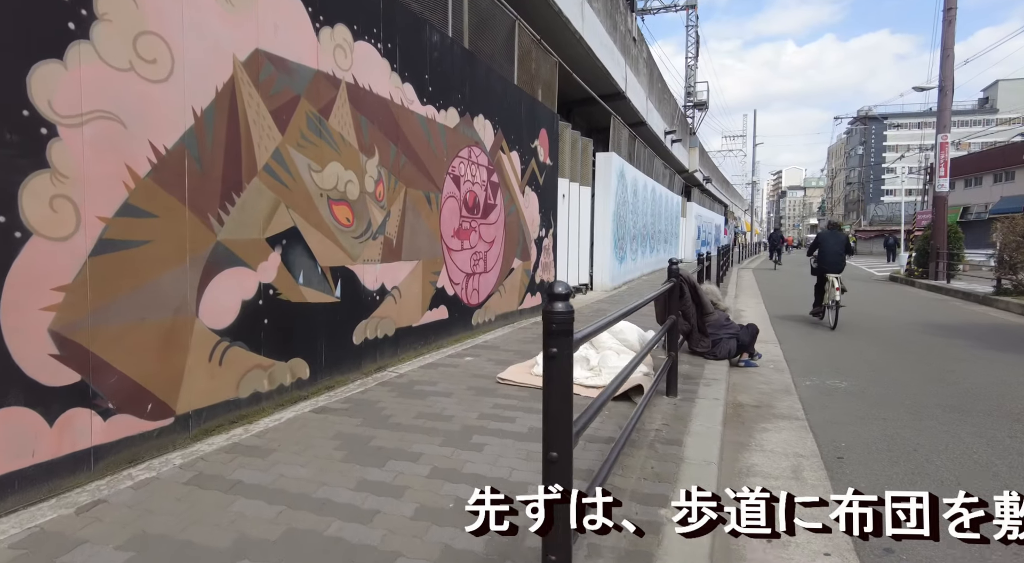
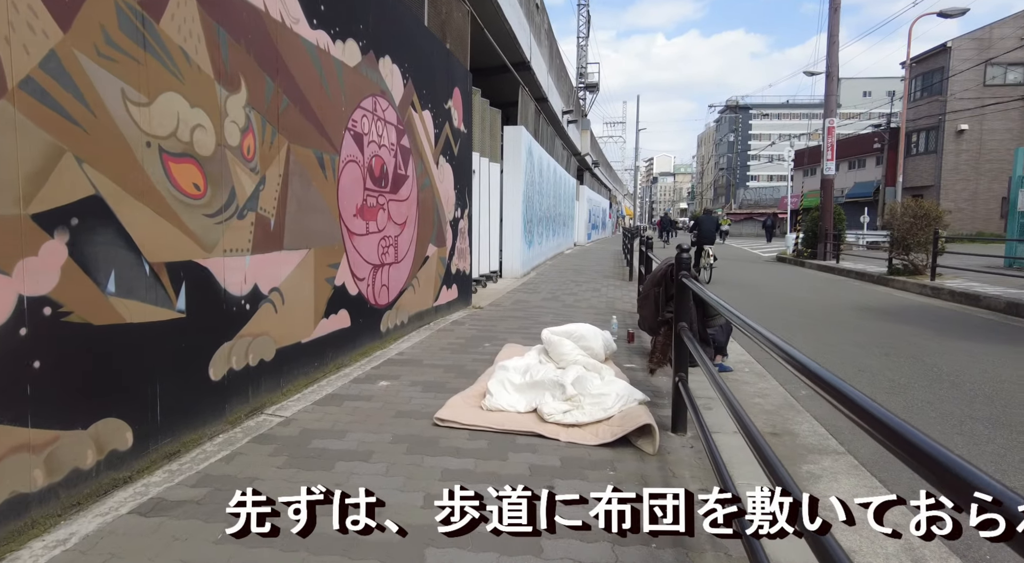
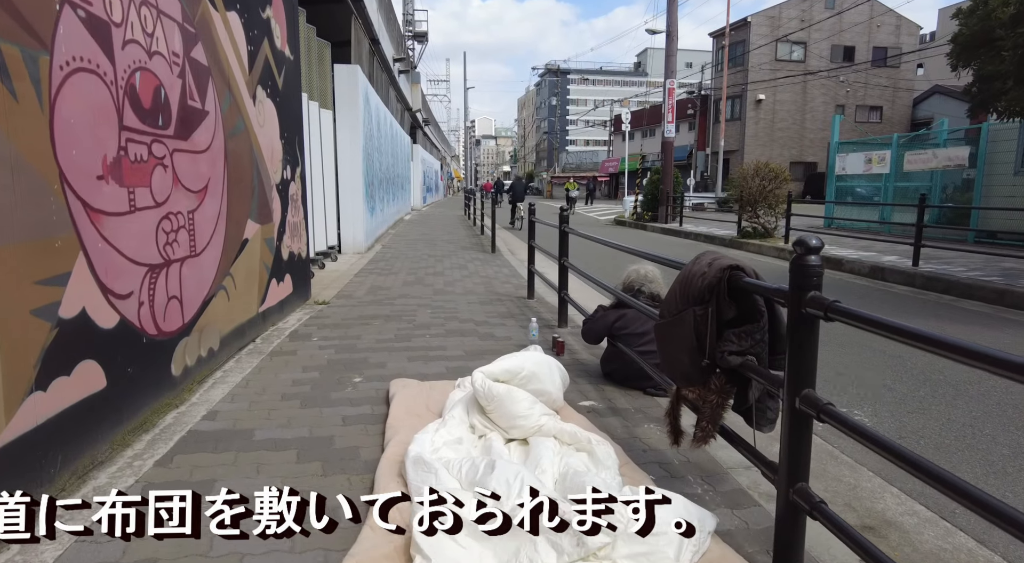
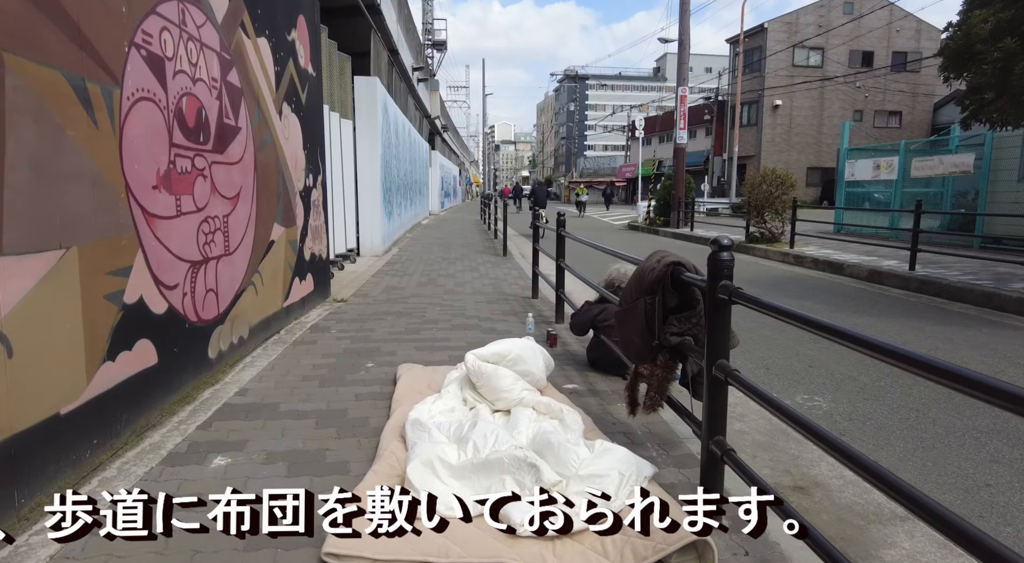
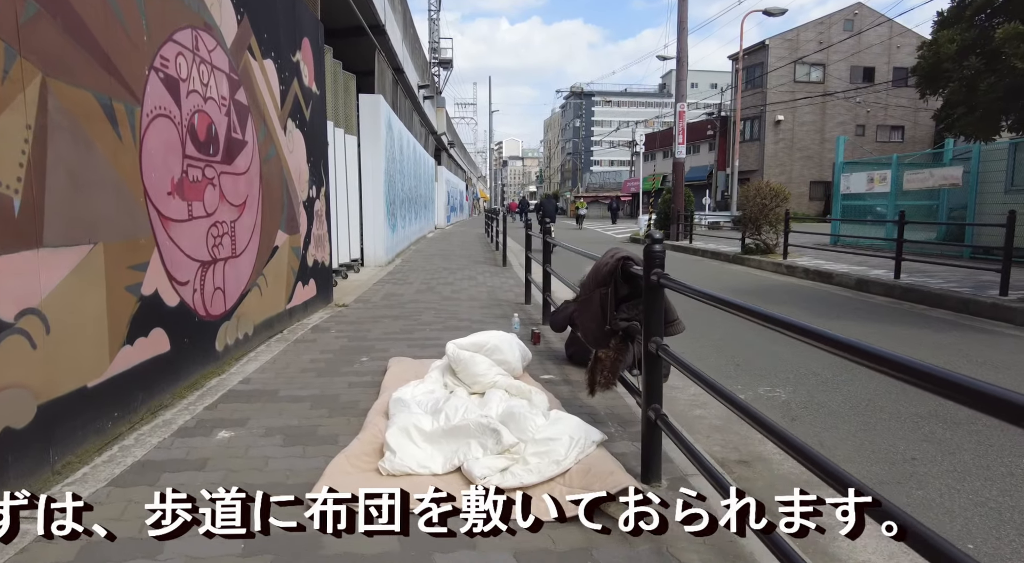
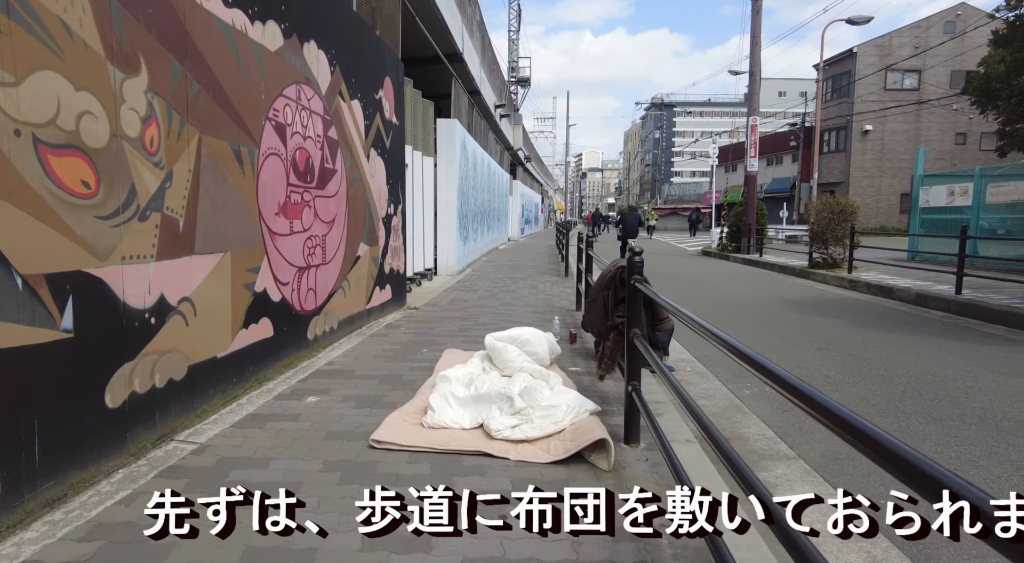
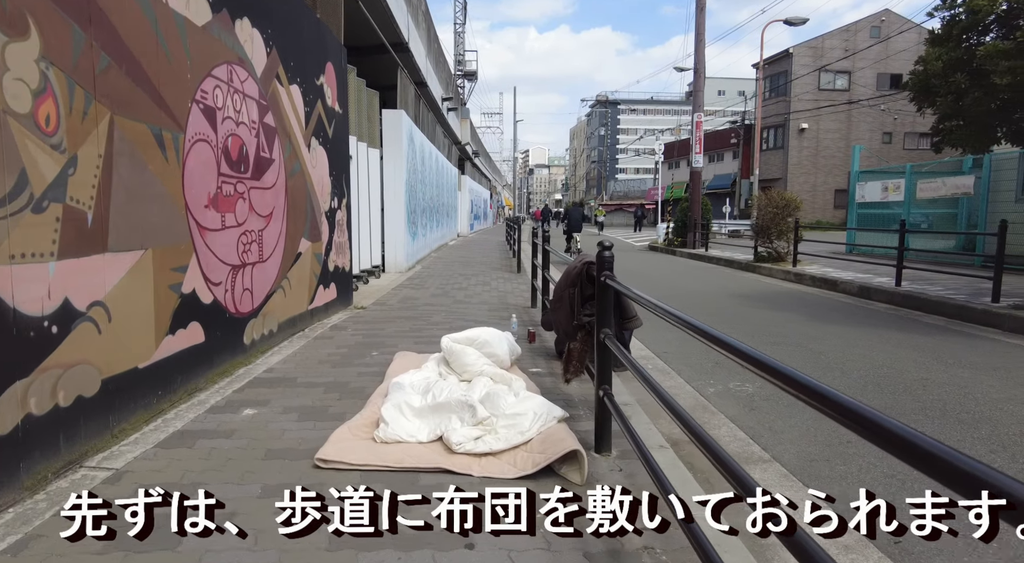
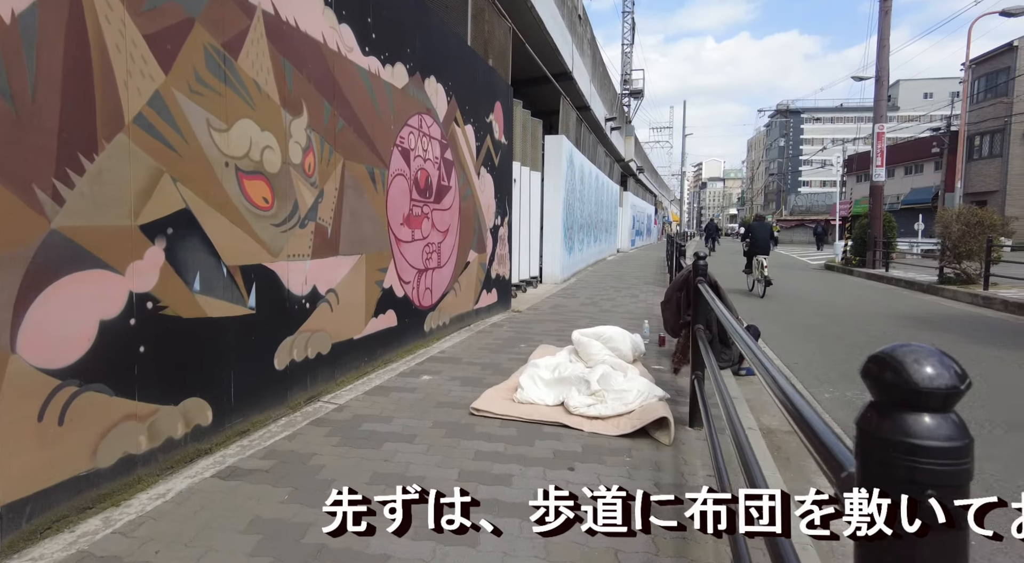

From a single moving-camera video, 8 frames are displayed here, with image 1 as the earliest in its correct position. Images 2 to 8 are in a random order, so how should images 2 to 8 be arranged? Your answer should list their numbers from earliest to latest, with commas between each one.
8, 2, 6, 7, 5, 4, 3
